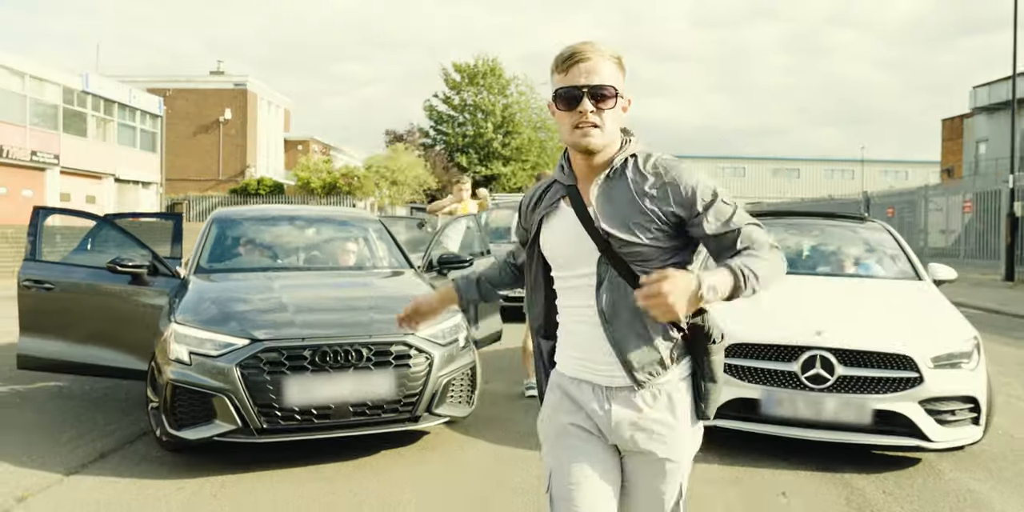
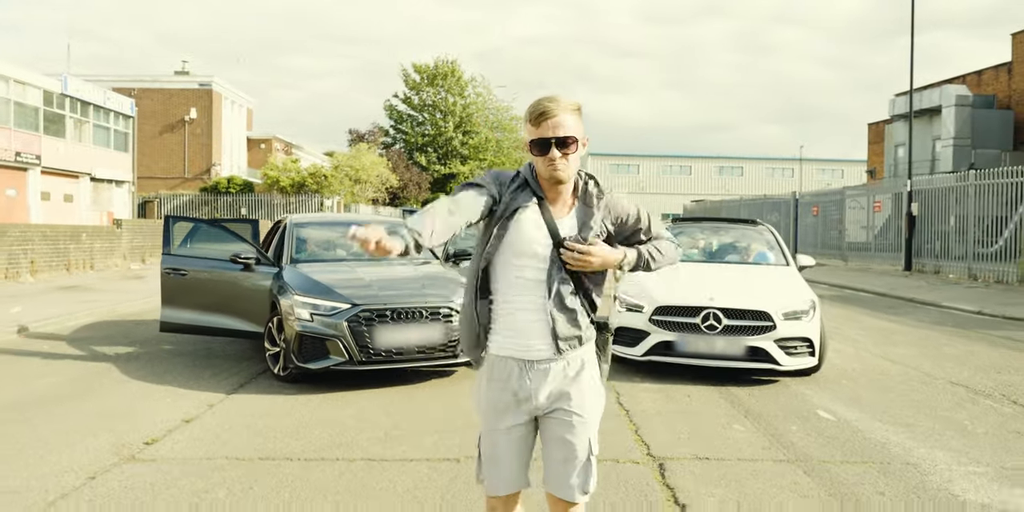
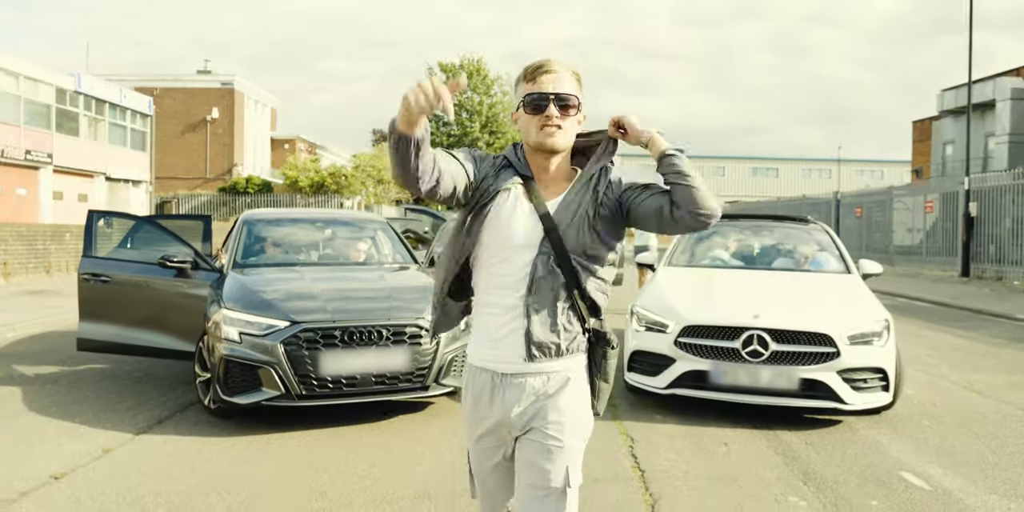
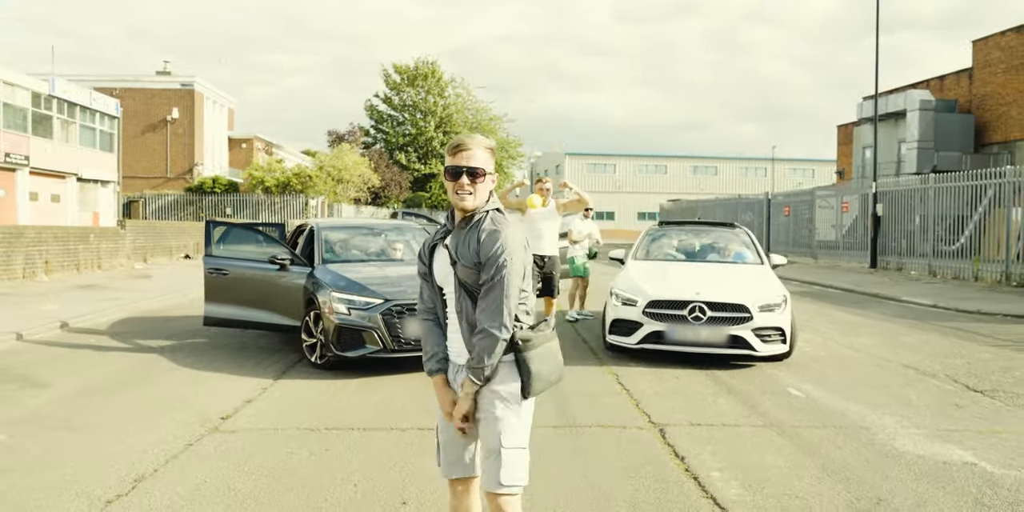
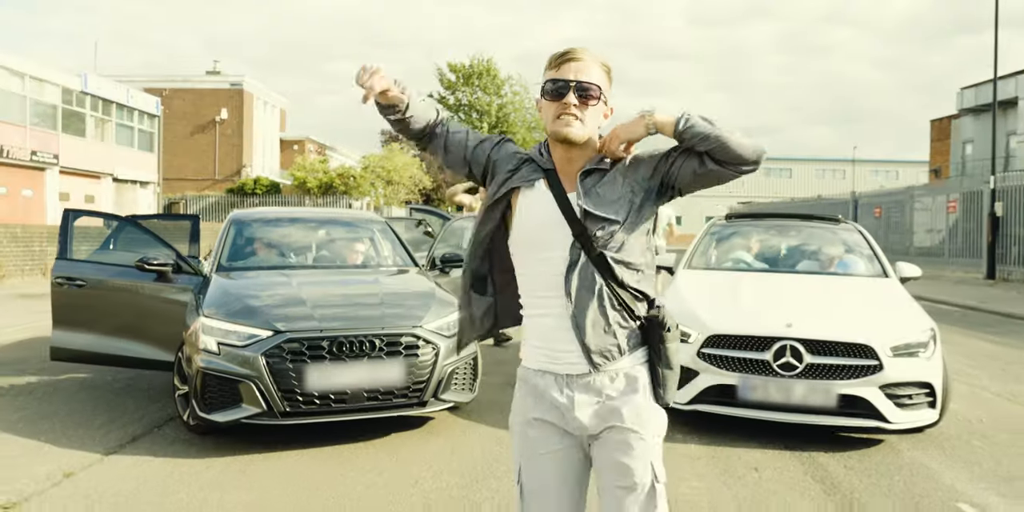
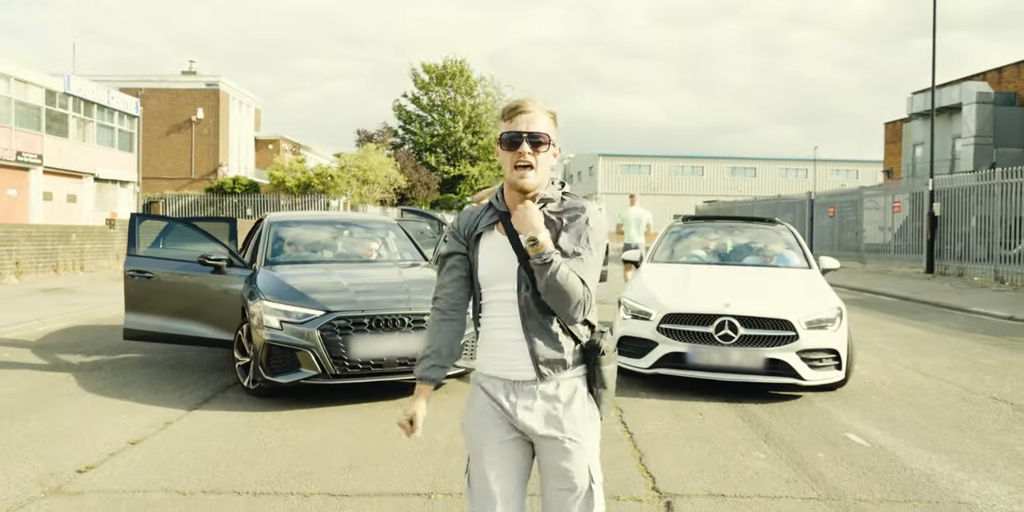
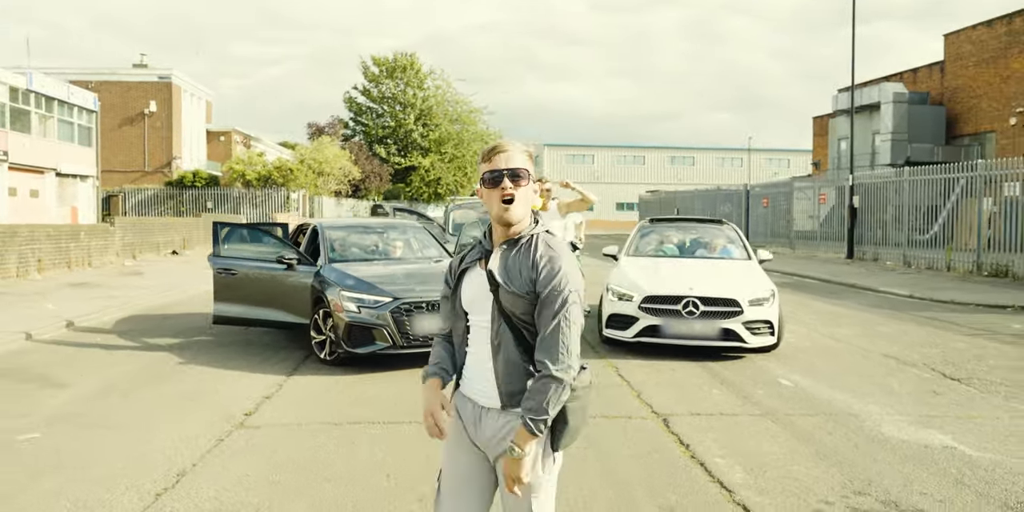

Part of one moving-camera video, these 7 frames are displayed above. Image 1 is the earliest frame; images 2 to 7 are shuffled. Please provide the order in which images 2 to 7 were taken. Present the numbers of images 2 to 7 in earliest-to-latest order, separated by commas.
5, 3, 6, 2, 4, 7
